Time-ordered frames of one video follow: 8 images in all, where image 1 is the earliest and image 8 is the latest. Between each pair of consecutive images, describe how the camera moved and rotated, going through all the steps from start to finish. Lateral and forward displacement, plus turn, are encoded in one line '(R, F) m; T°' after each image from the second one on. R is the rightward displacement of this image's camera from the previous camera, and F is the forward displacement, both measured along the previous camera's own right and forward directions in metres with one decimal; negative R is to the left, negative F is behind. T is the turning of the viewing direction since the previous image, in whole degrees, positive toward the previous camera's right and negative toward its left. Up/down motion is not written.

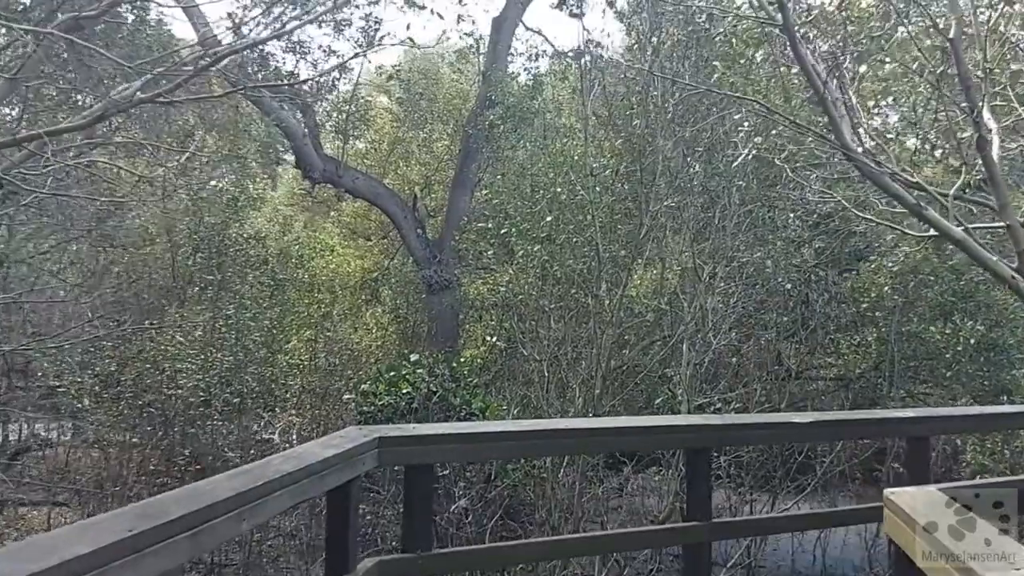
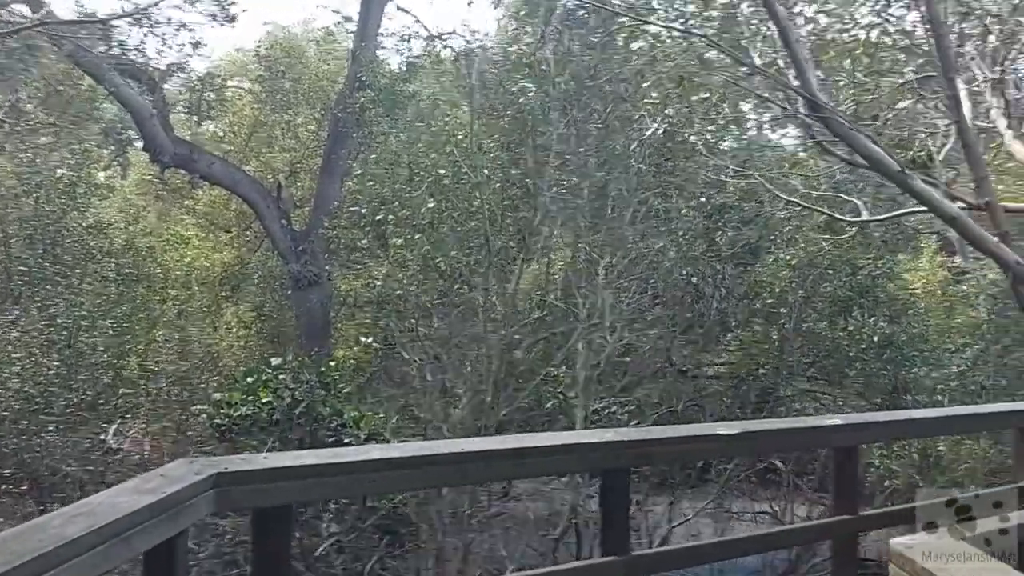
(0.0, +0.6) m; +8°
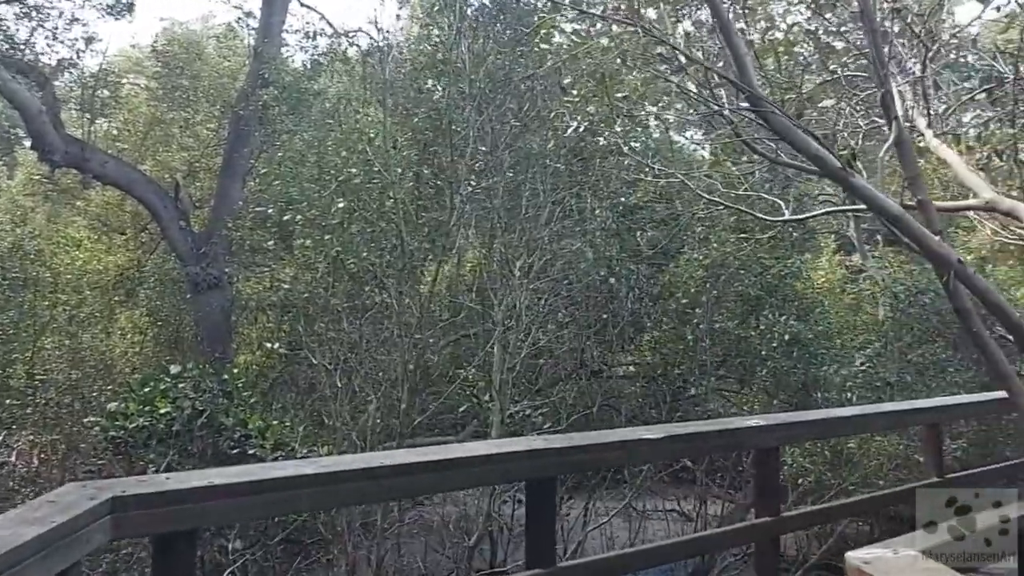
(0.0, +0.1) m; +6°
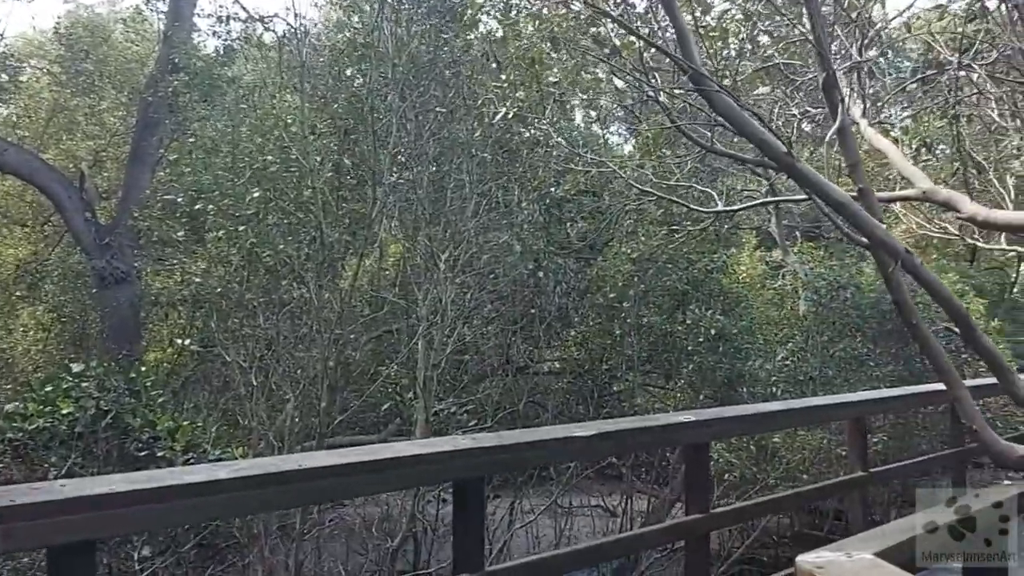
(0.0, +0.1) m; +5°
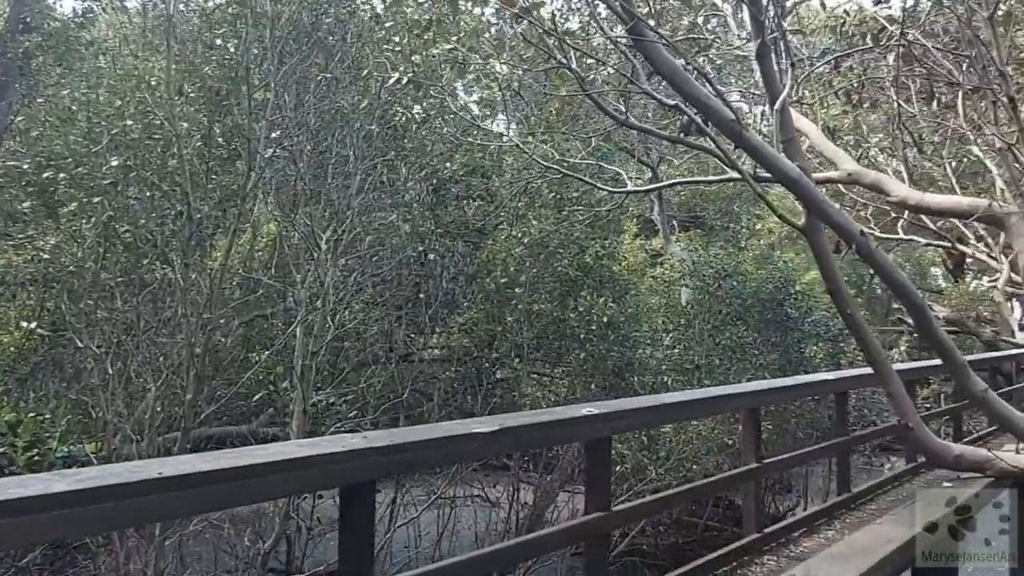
(-0.1, +0.3) m; +7°
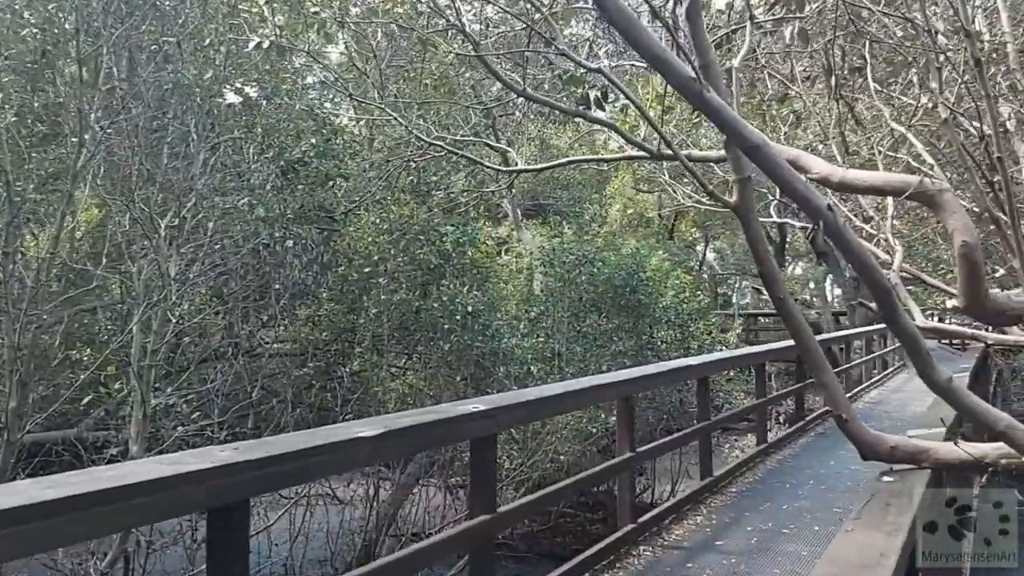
(-0.2, +0.3) m; +10°
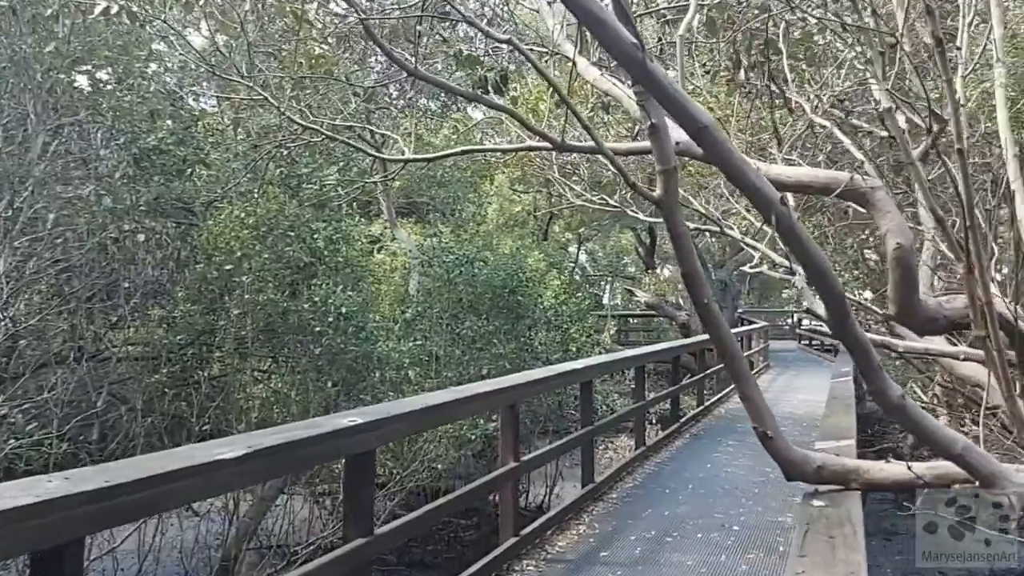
(0.0, +0.3) m; +8°
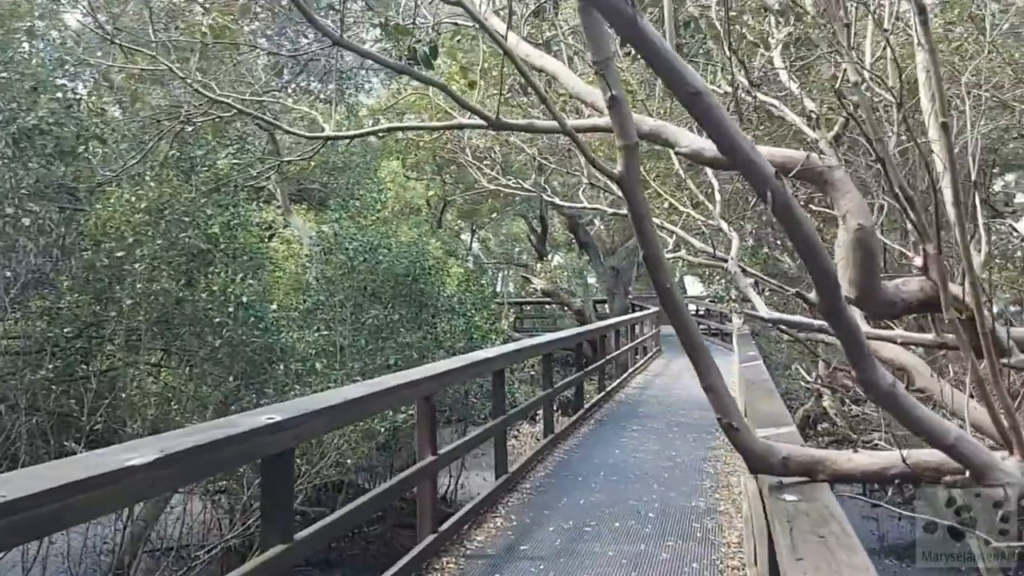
(-0.1, +0.1) m; +7°
